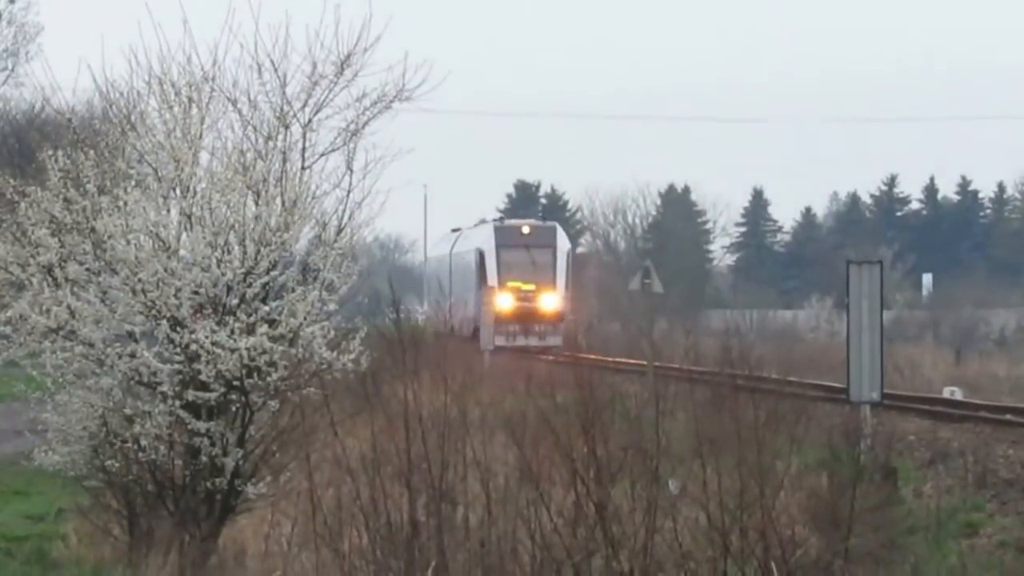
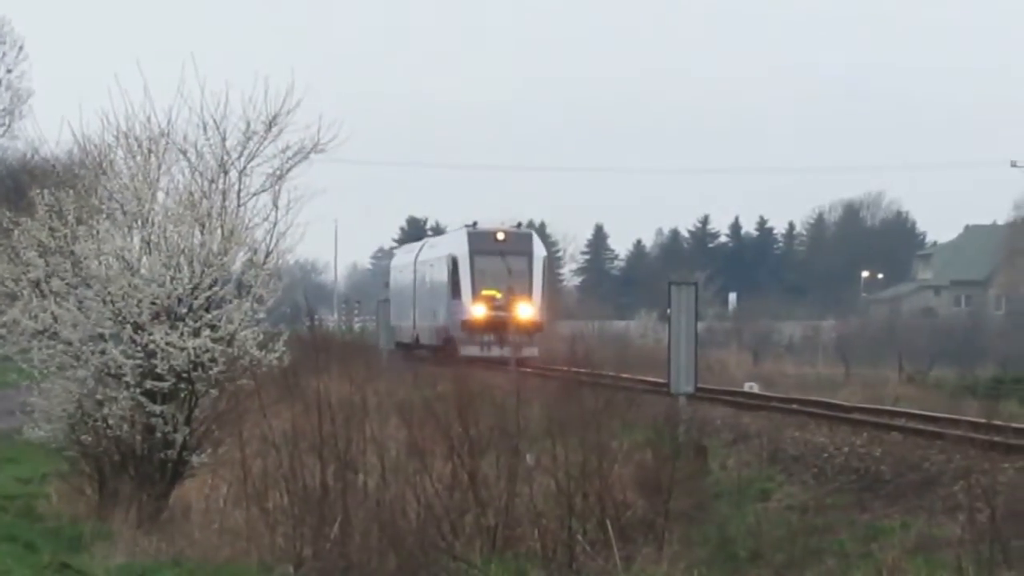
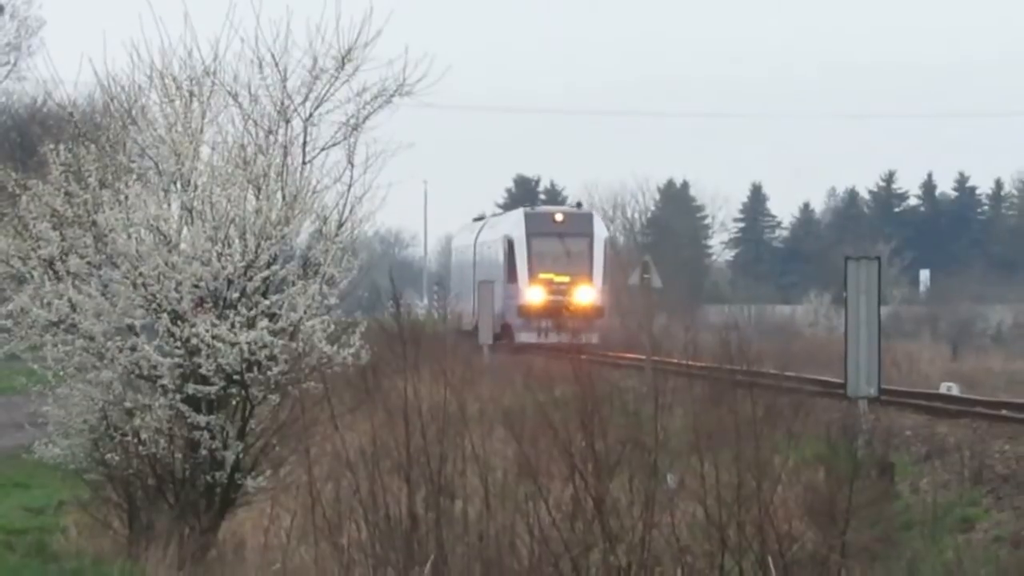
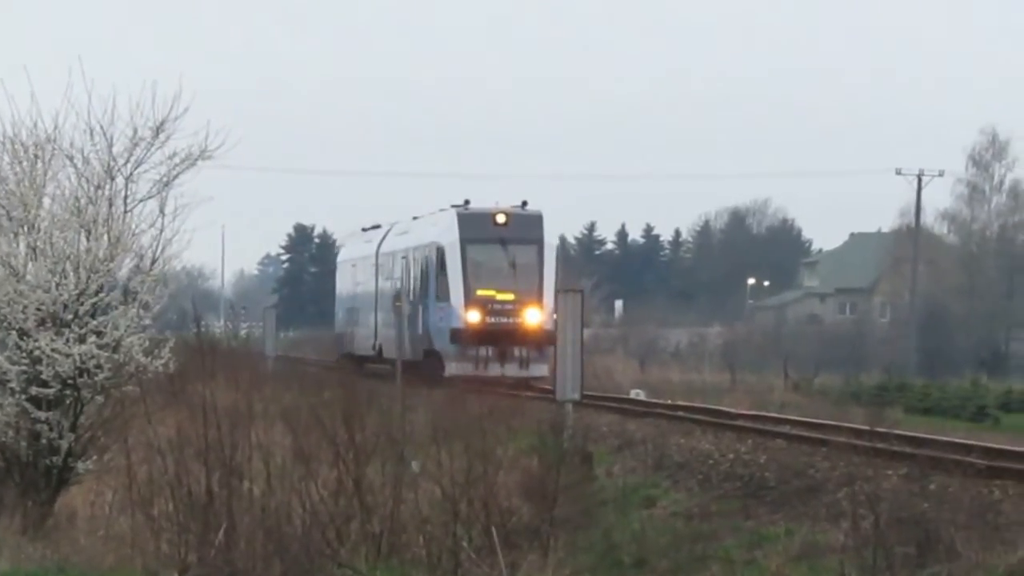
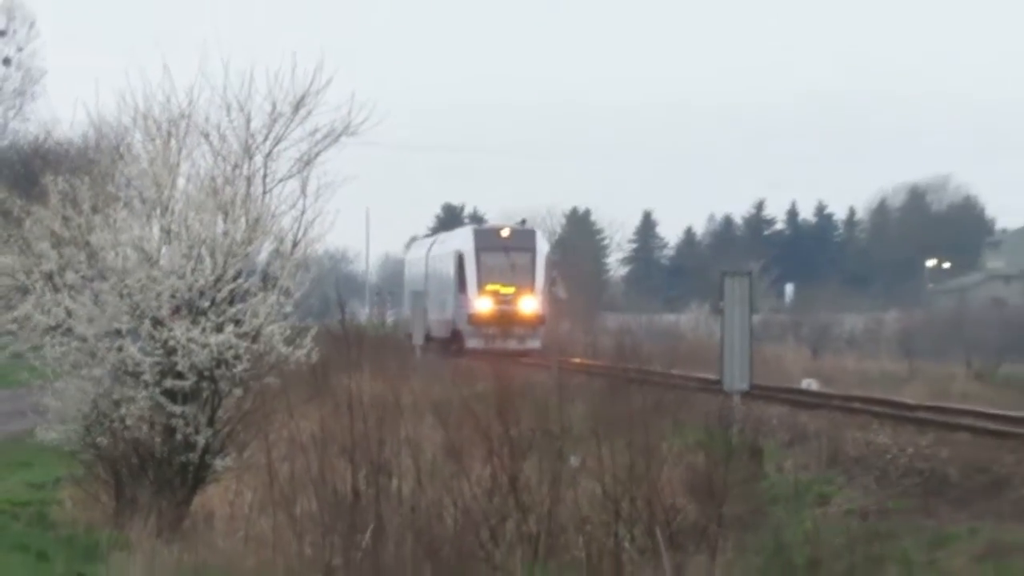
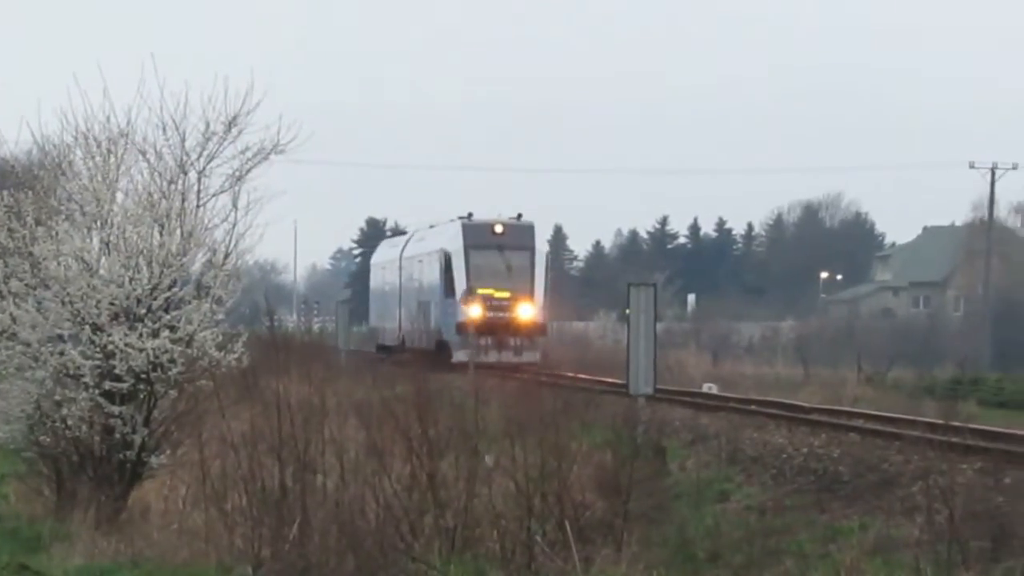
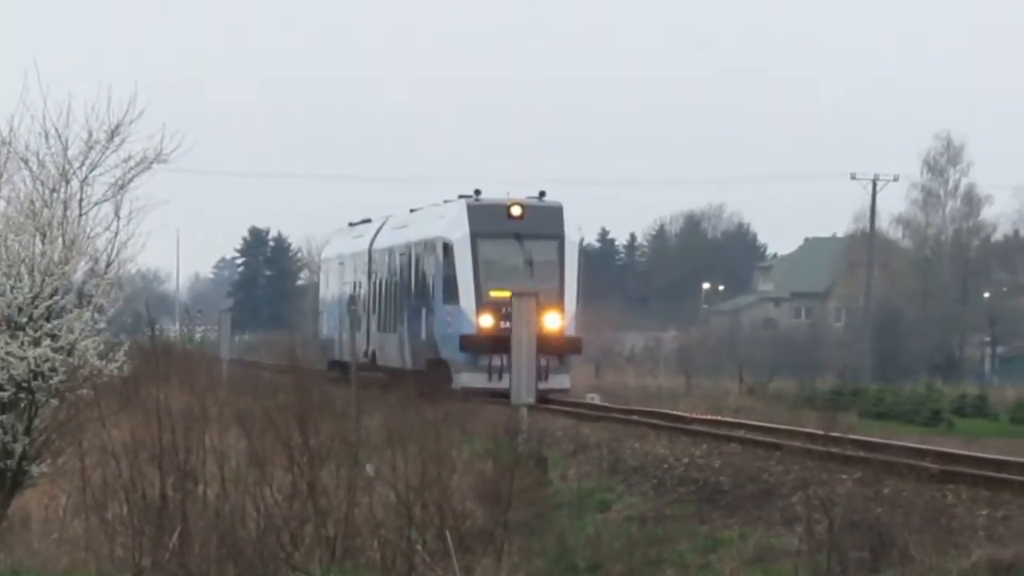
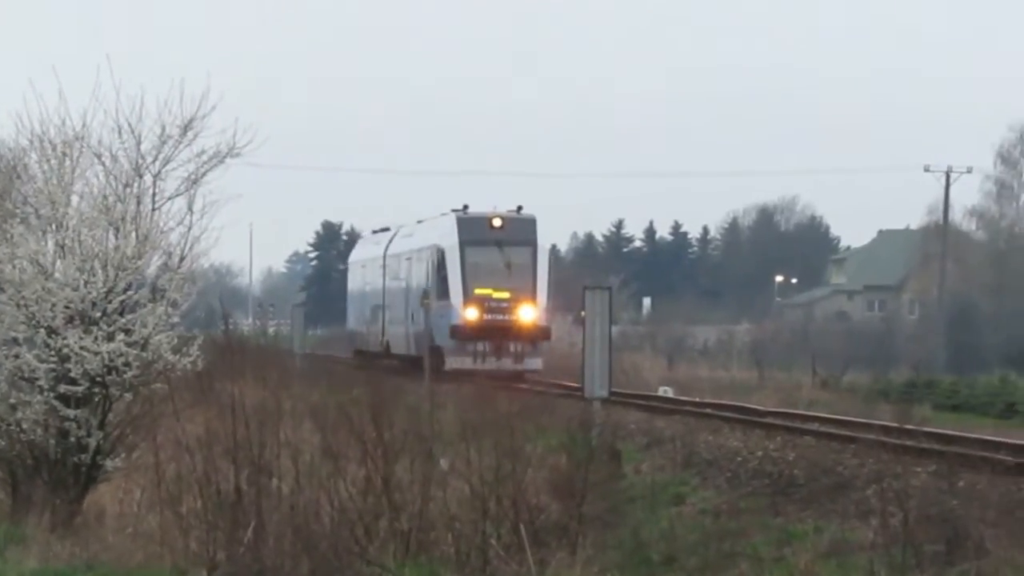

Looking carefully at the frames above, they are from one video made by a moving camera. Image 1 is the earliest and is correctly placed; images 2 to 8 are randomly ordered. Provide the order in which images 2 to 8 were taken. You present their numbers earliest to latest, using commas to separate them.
3, 5, 2, 6, 8, 4, 7
